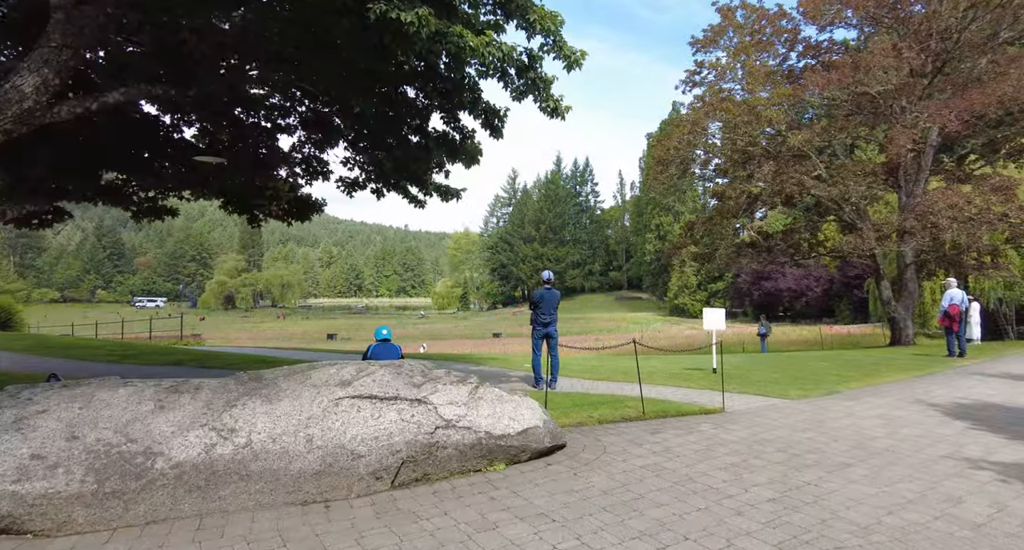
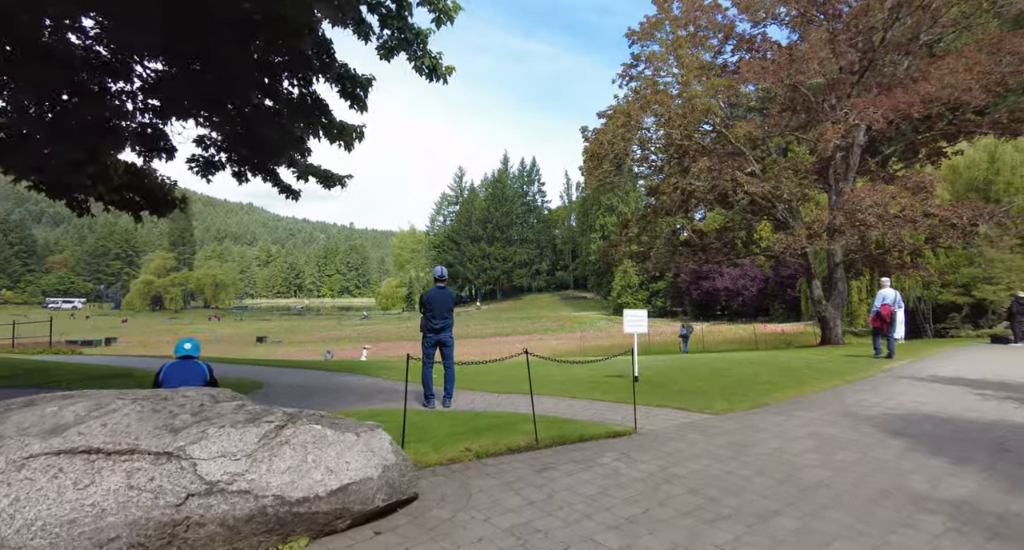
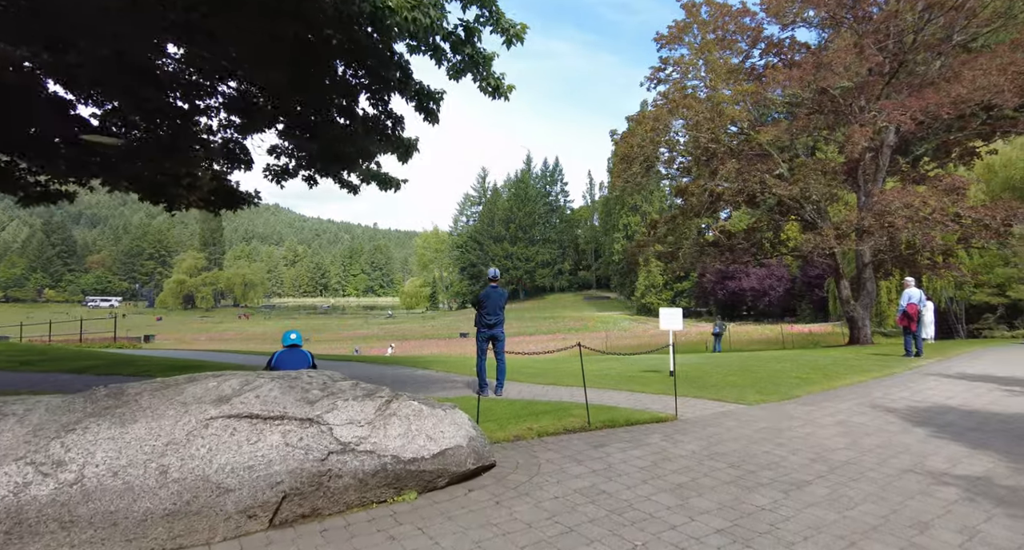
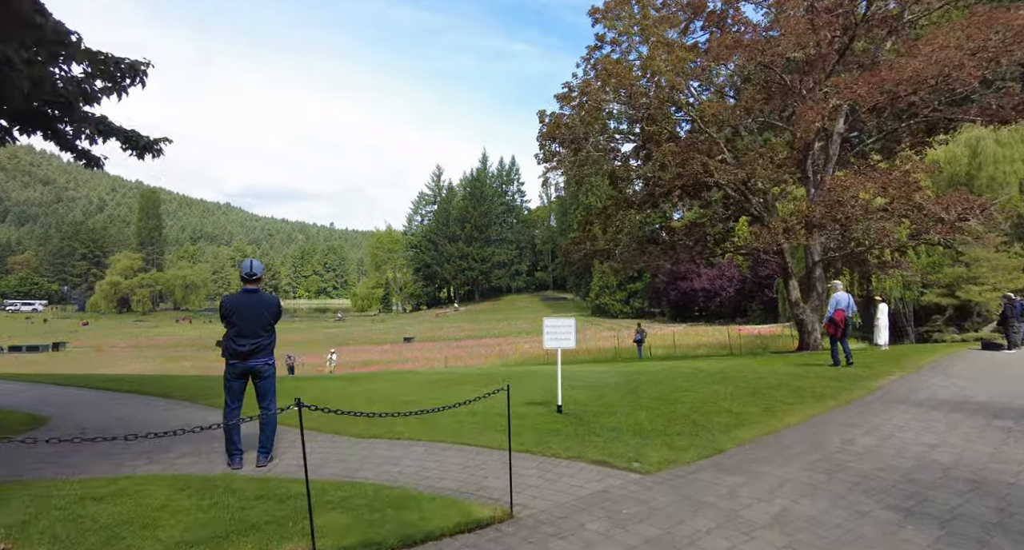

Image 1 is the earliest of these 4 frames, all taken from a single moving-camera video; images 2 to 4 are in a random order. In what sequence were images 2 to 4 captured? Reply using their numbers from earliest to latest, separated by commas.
3, 2, 4
